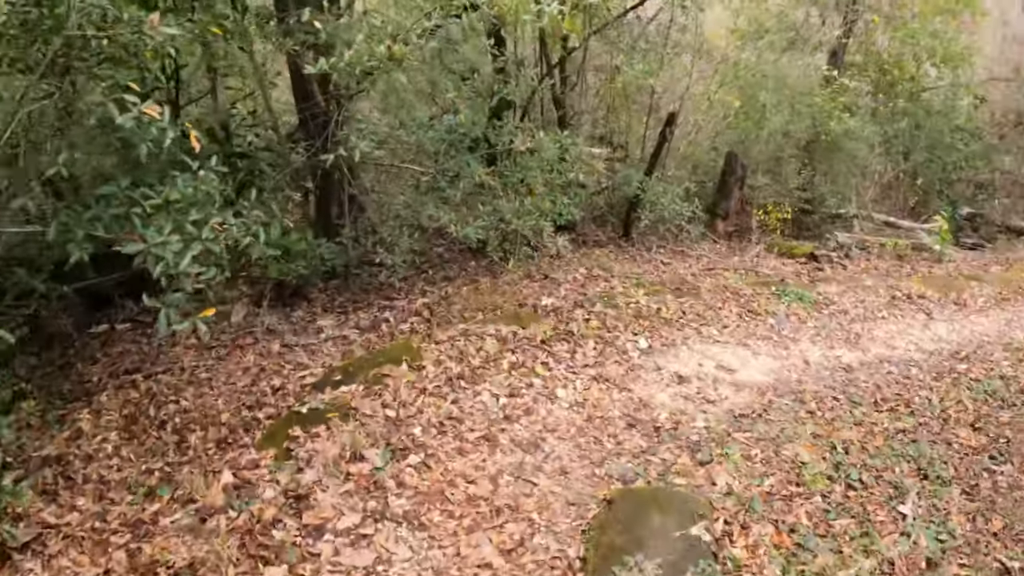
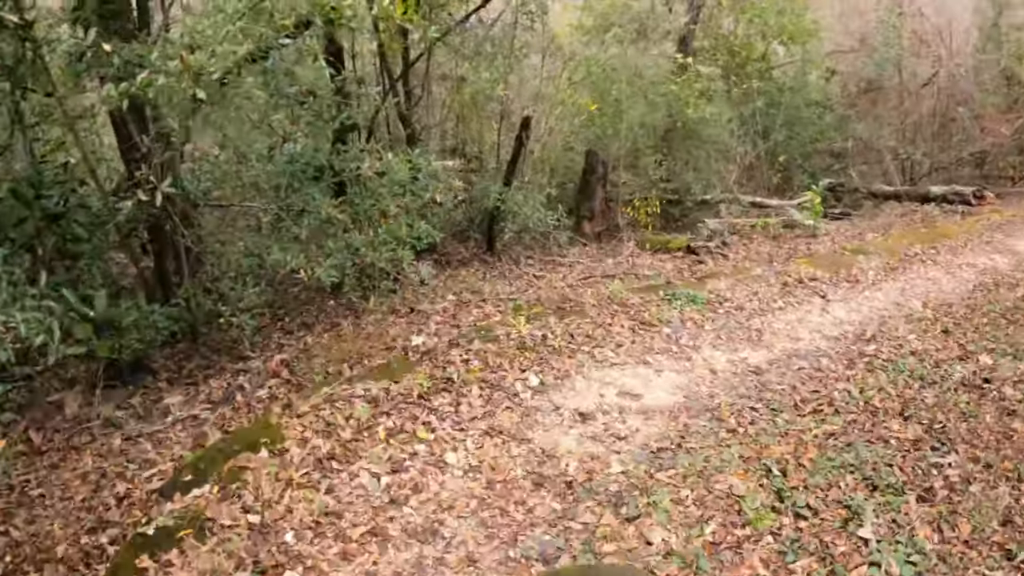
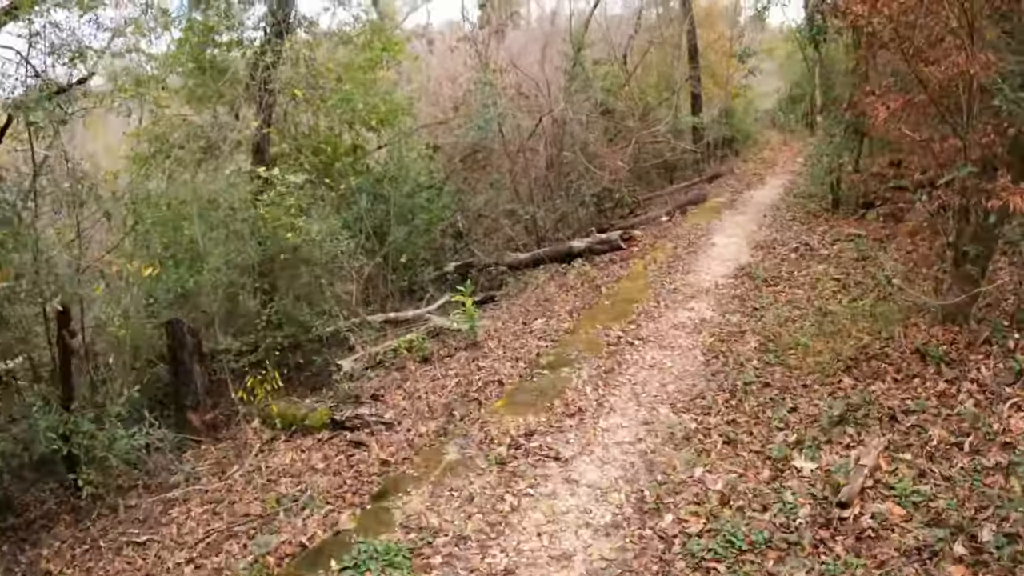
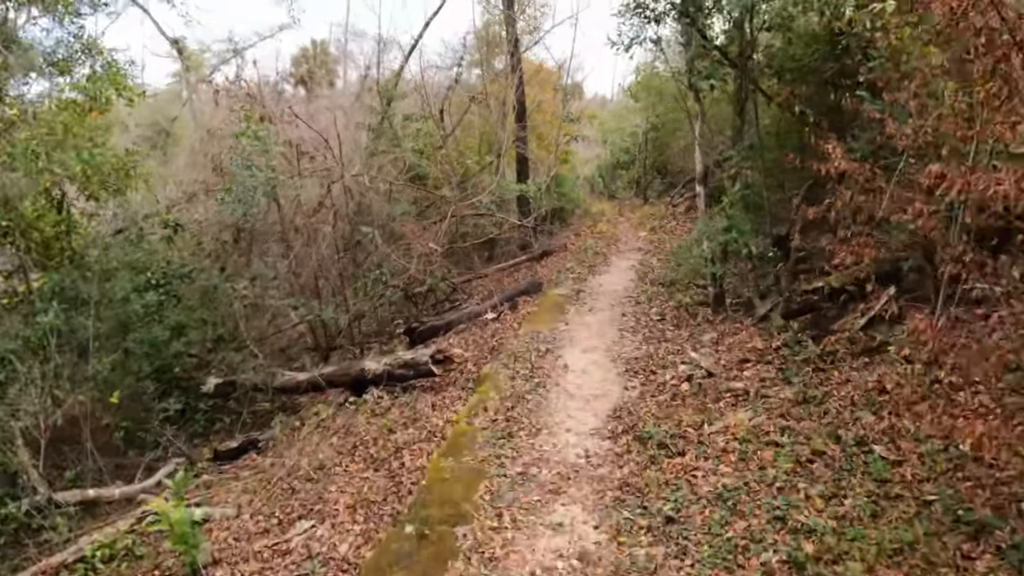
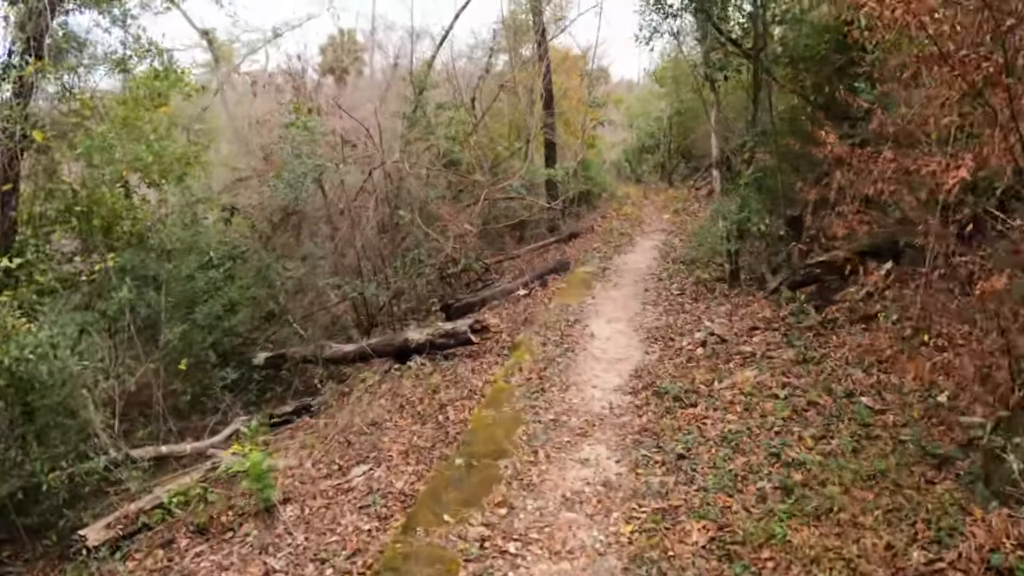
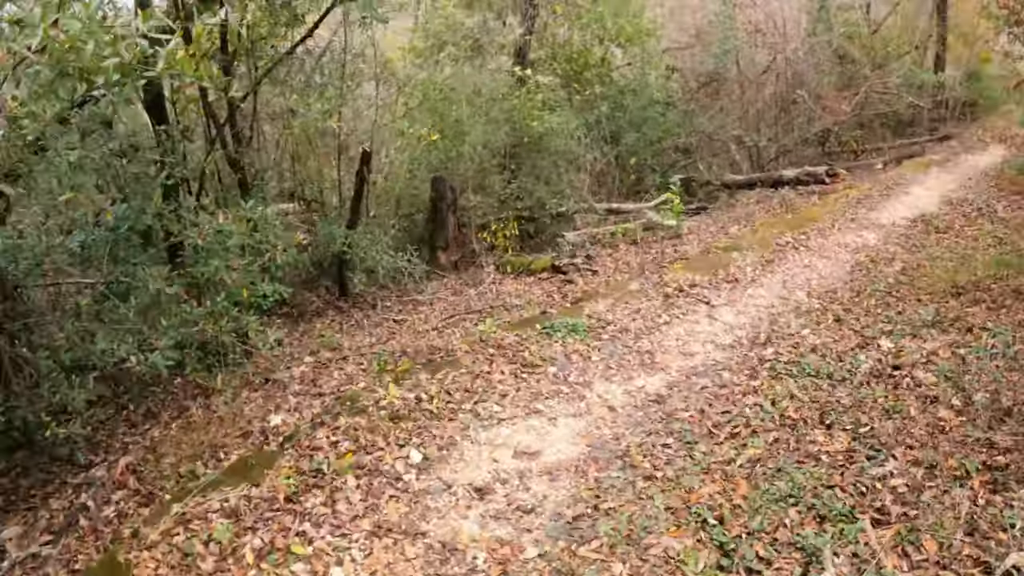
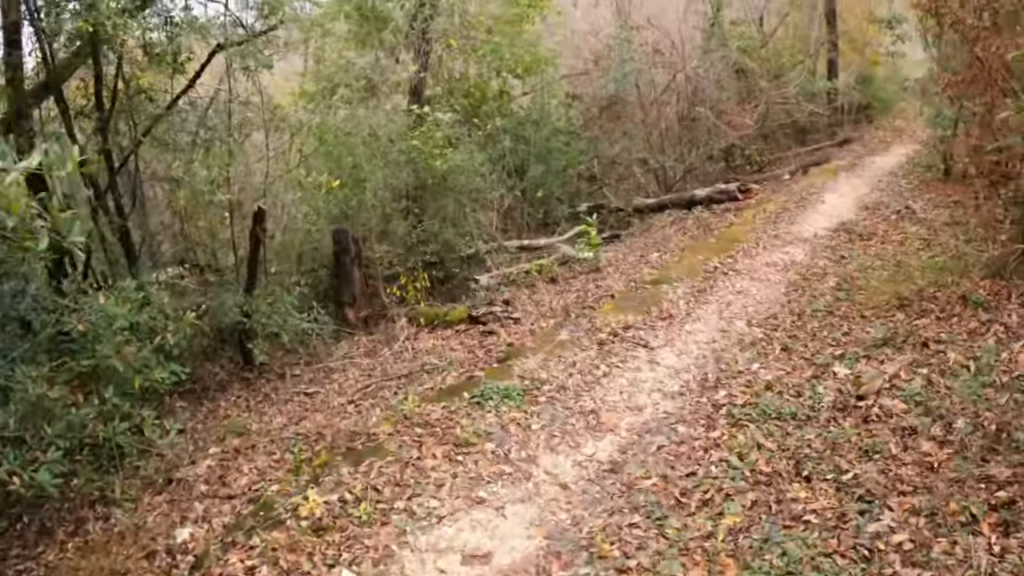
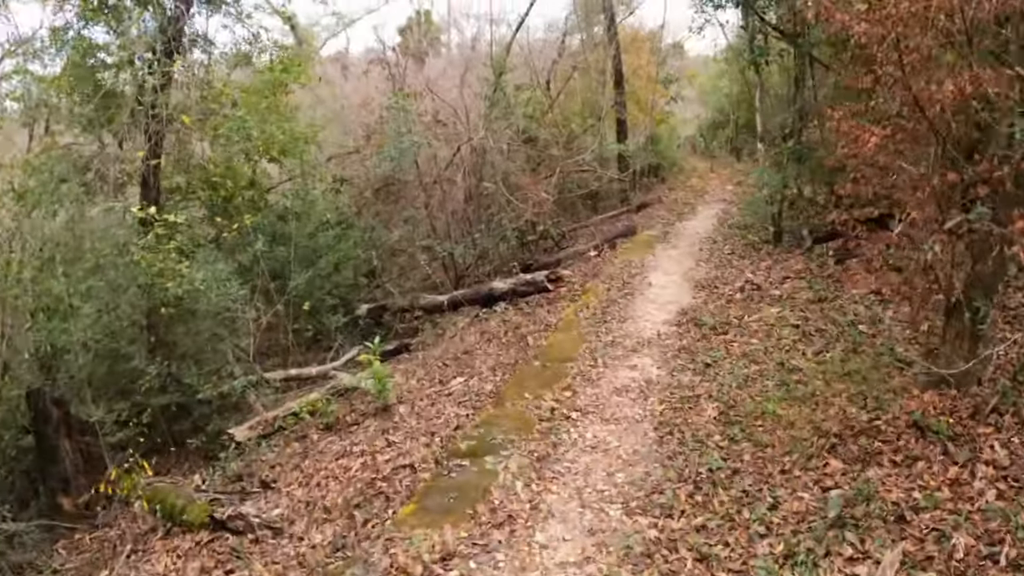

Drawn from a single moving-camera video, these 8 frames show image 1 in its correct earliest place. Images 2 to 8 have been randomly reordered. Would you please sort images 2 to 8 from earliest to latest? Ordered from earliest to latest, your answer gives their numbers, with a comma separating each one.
2, 6, 7, 3, 8, 5, 4
